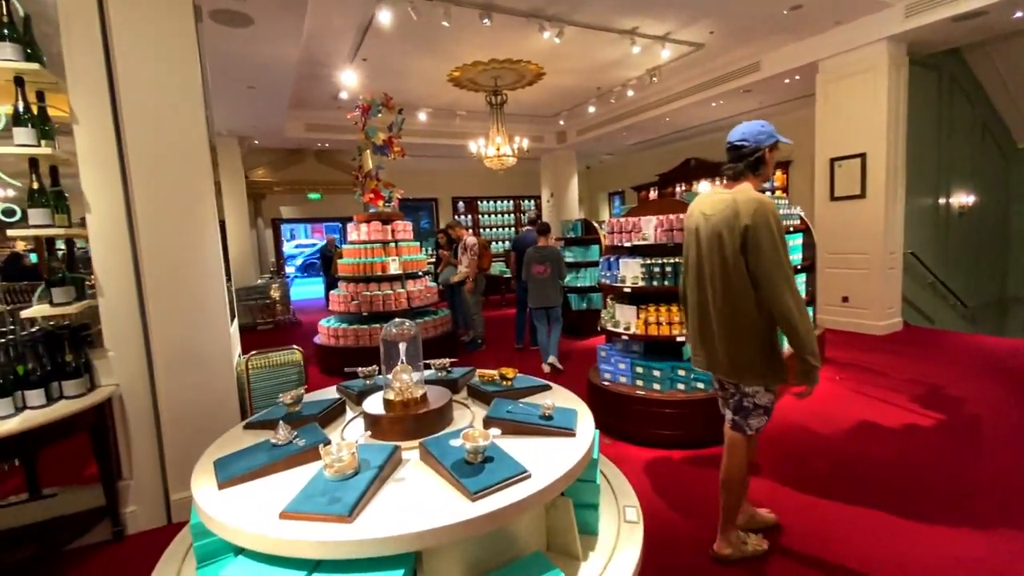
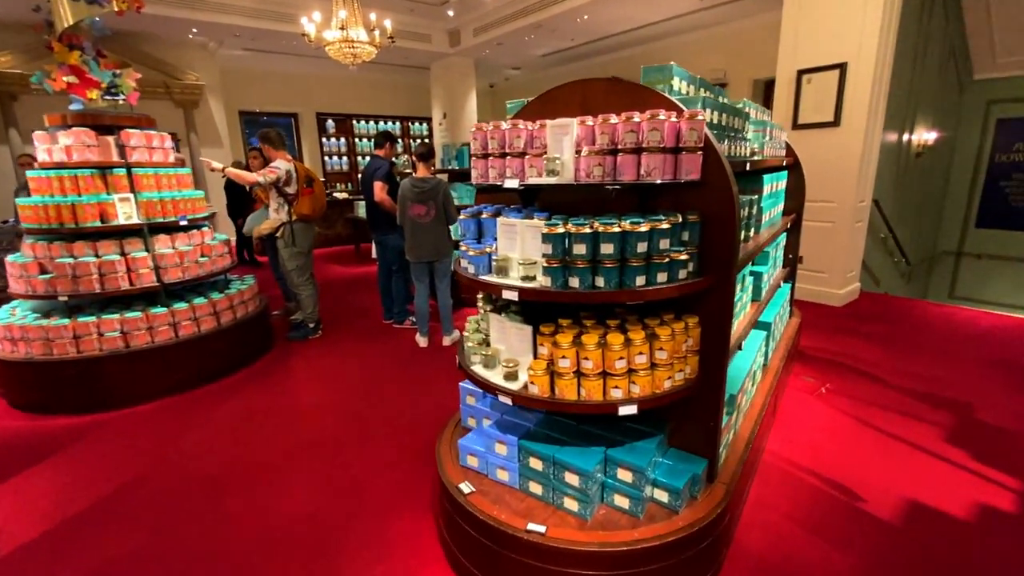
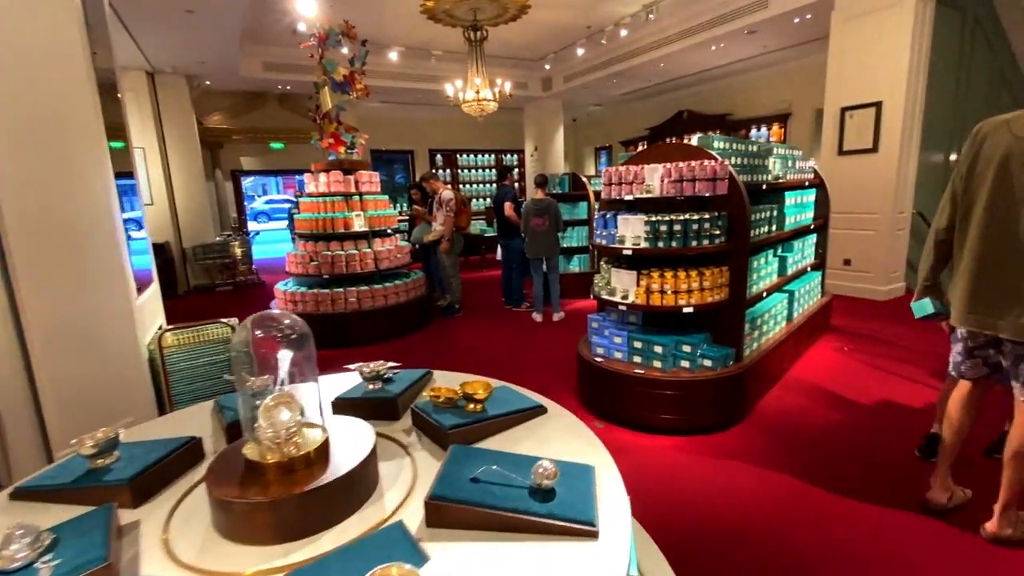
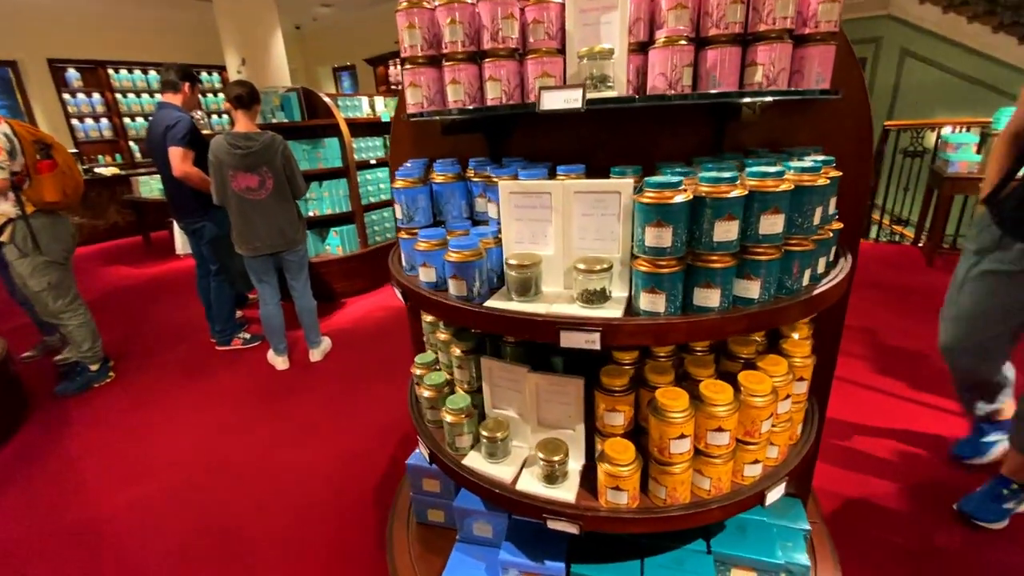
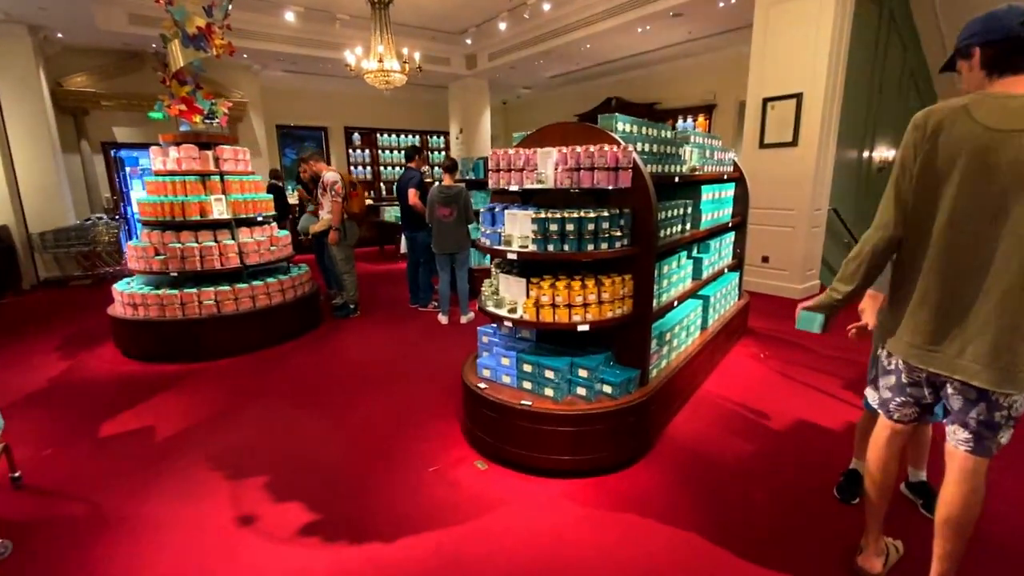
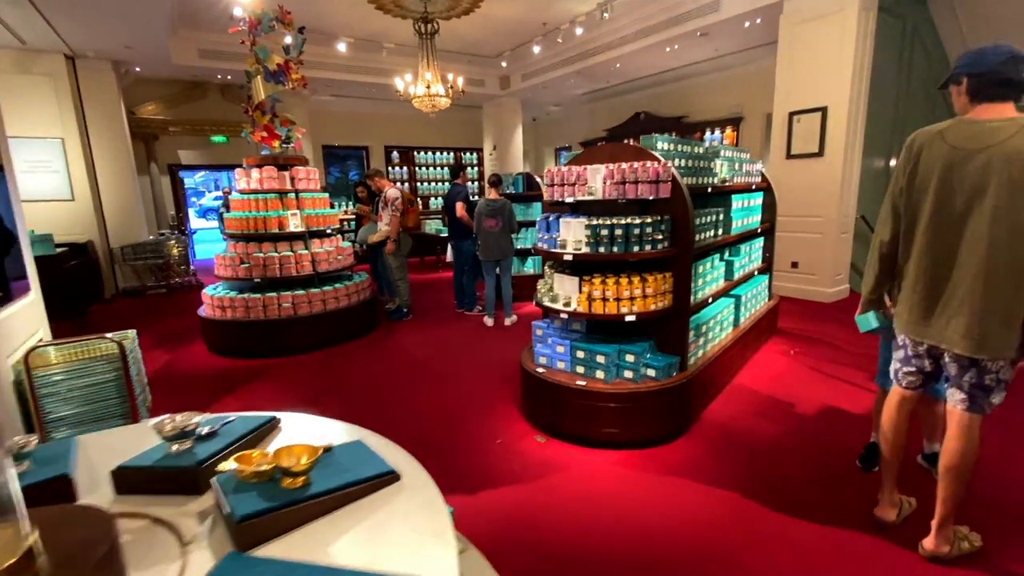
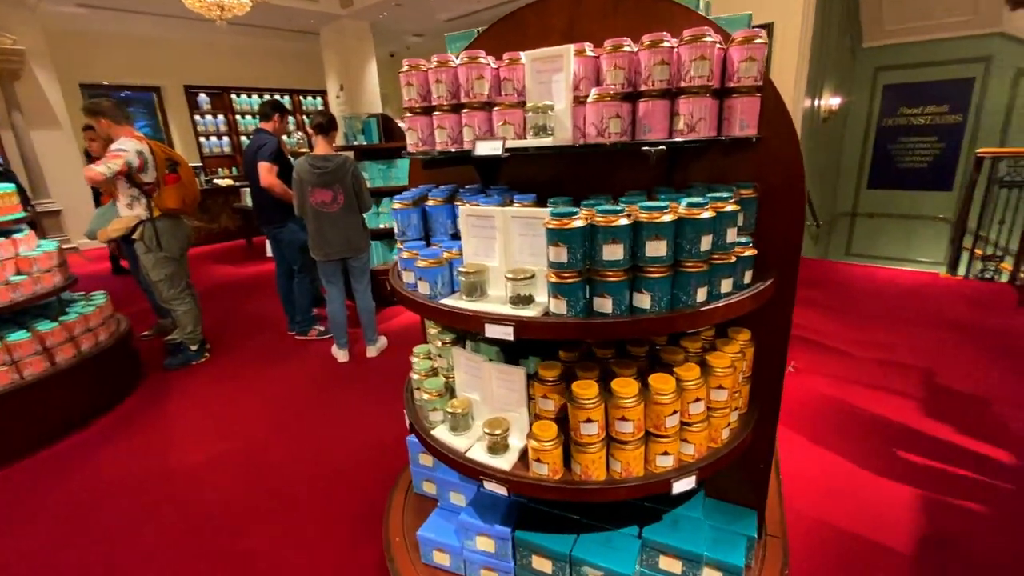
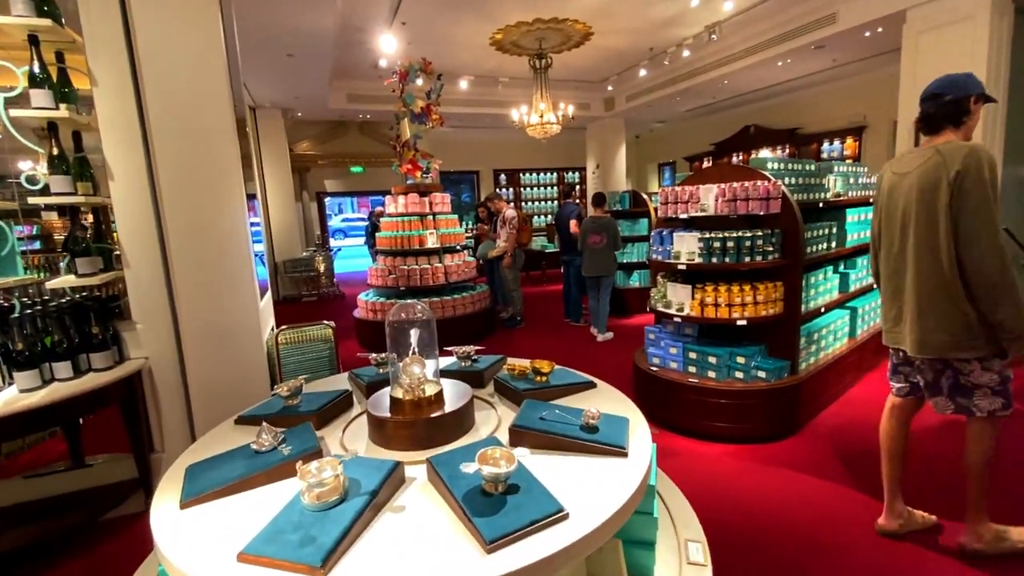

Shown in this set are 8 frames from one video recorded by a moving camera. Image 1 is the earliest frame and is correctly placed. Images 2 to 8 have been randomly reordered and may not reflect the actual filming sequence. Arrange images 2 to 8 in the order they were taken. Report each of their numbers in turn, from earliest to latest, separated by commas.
8, 3, 6, 5, 2, 7, 4
